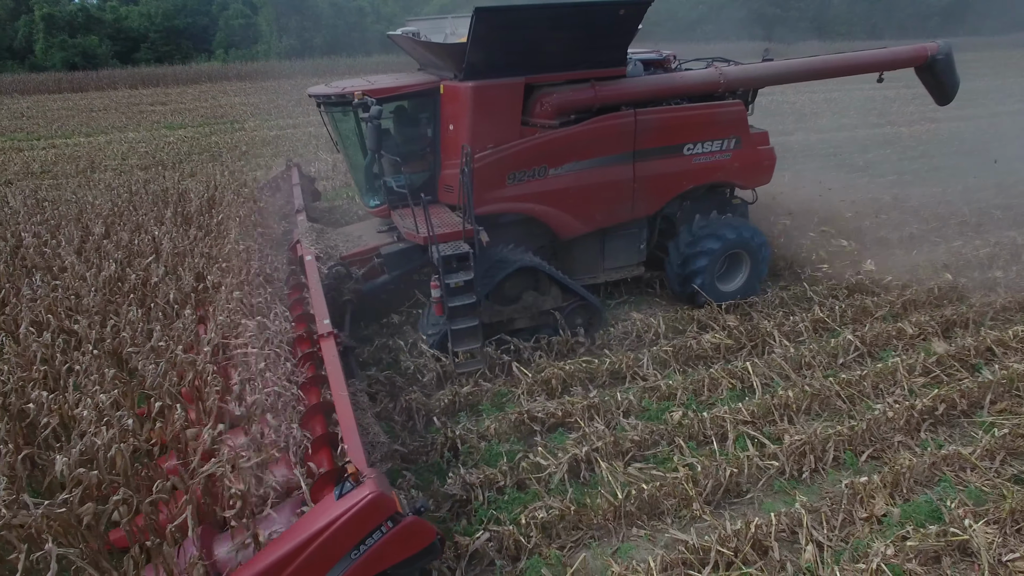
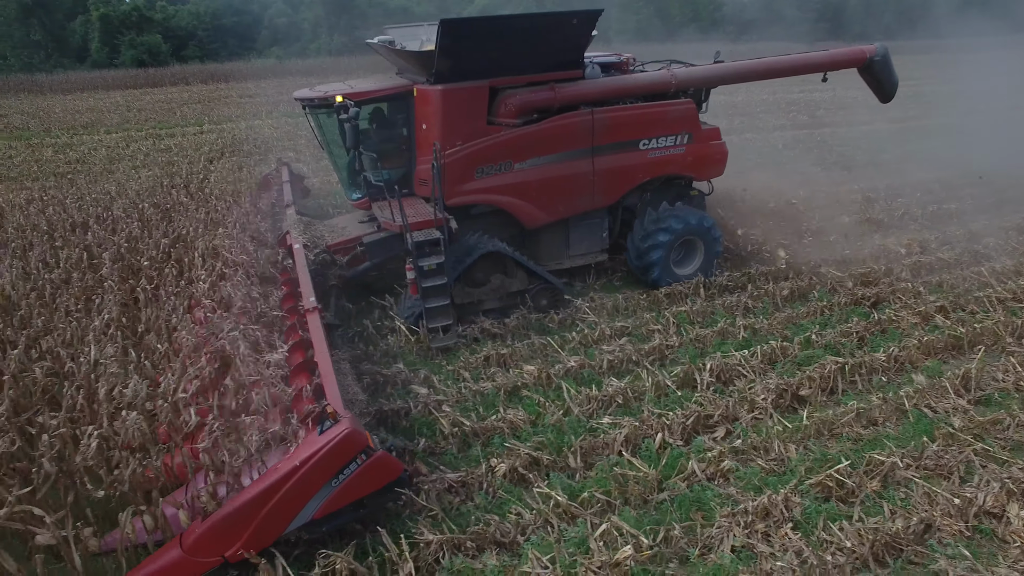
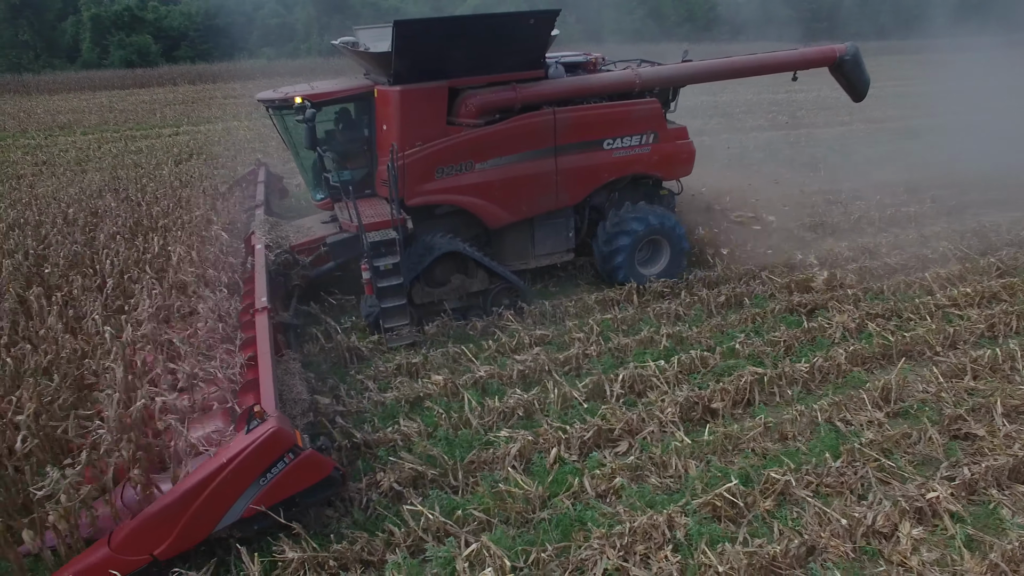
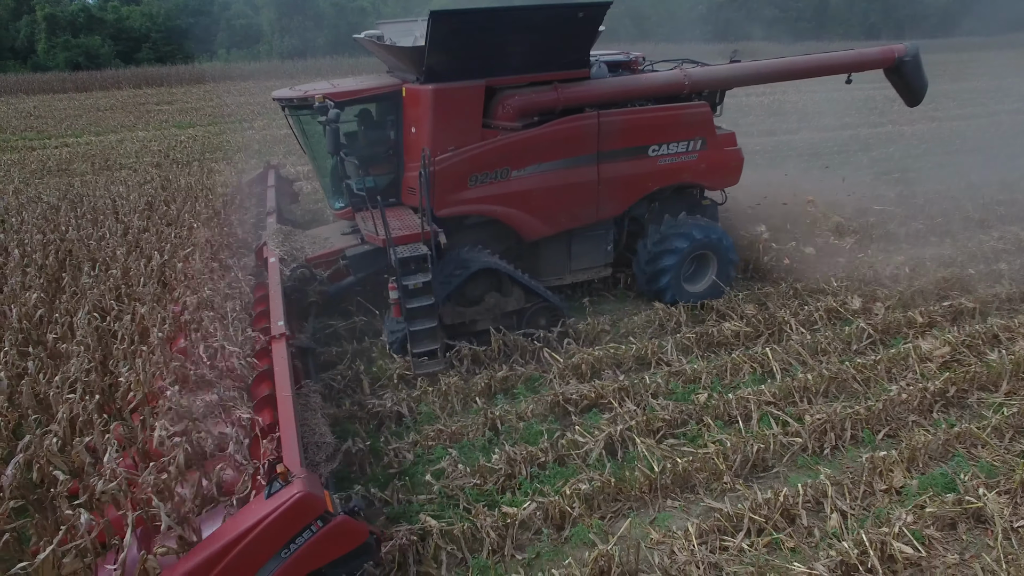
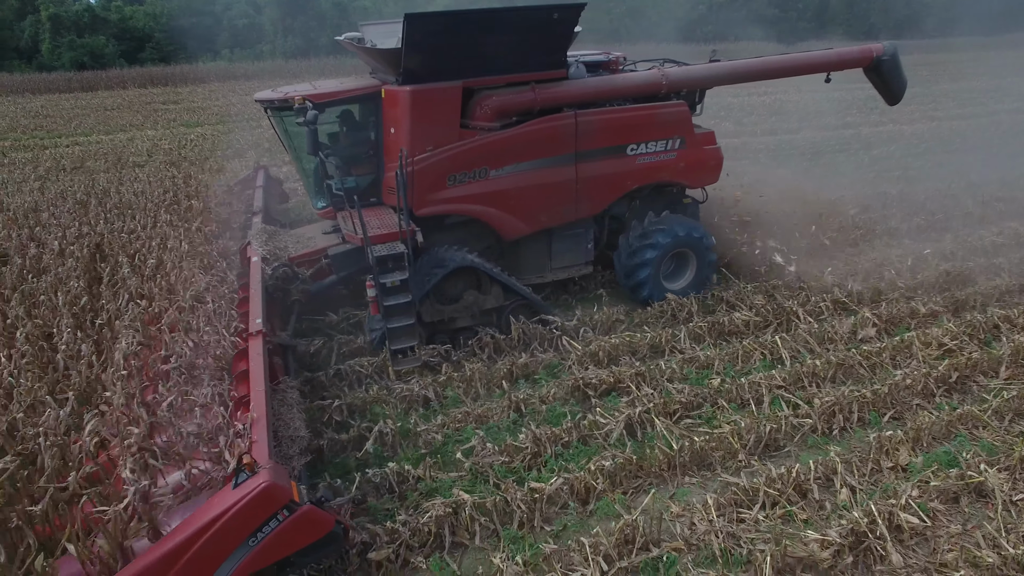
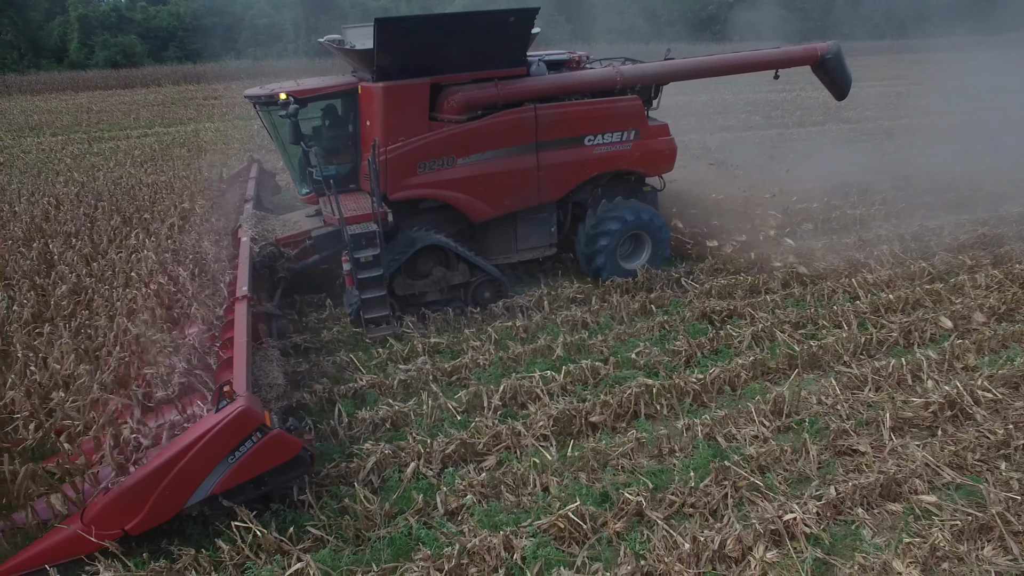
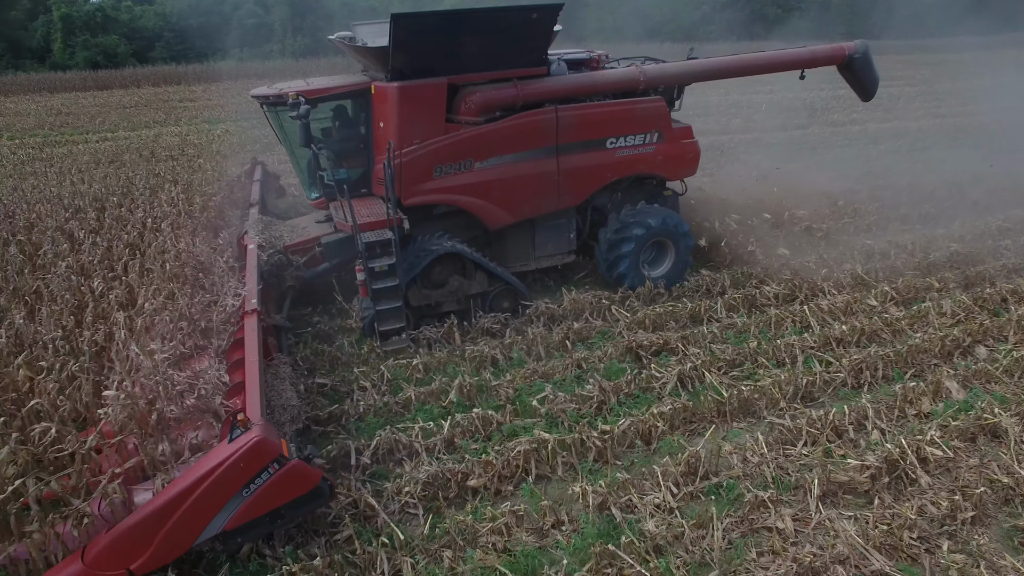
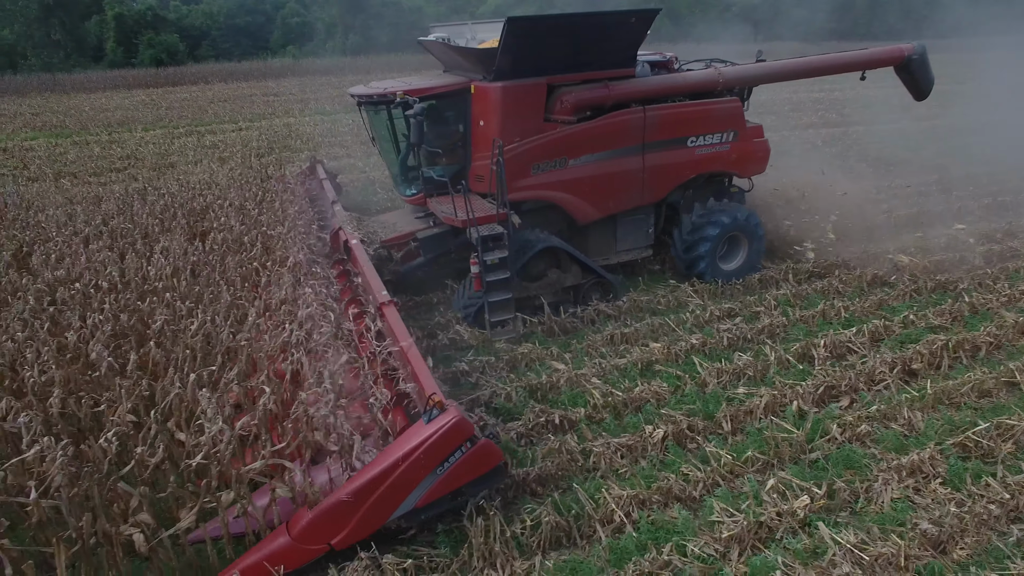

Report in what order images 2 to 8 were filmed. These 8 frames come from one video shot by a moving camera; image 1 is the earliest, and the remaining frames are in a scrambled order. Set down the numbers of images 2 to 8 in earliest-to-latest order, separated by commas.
4, 5, 7, 6, 3, 2, 8
